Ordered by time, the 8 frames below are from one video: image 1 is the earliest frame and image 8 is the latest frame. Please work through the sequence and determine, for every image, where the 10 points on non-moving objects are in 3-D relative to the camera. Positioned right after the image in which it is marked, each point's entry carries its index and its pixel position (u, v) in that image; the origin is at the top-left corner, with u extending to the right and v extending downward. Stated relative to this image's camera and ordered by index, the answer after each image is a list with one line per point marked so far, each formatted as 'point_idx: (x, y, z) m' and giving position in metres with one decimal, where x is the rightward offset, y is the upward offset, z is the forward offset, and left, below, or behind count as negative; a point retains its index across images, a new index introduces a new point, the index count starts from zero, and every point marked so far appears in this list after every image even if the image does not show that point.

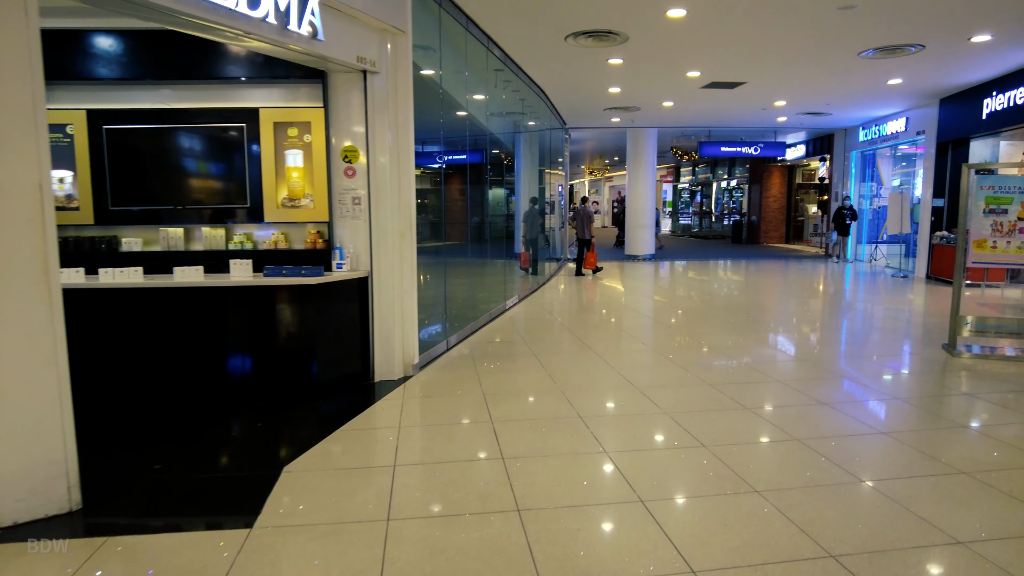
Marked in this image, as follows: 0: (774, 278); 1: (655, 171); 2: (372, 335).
0: (+4.2, +0.2, +11.4) m
1: (+2.6, +2.1, +12.2) m
2: (-0.8, -0.3, +3.6) m
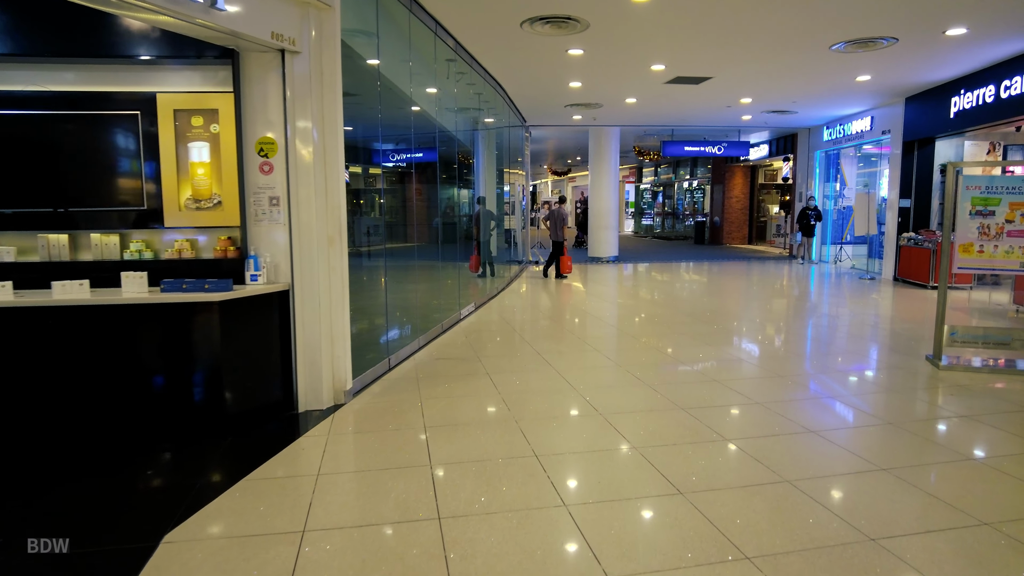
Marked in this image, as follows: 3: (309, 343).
0: (+3.6, +0.2, +11.2) m
1: (+1.9, +2.0, +11.9) m
2: (-1.0, -0.3, +3.1) m
3: (-0.9, -0.3, +3.1) m
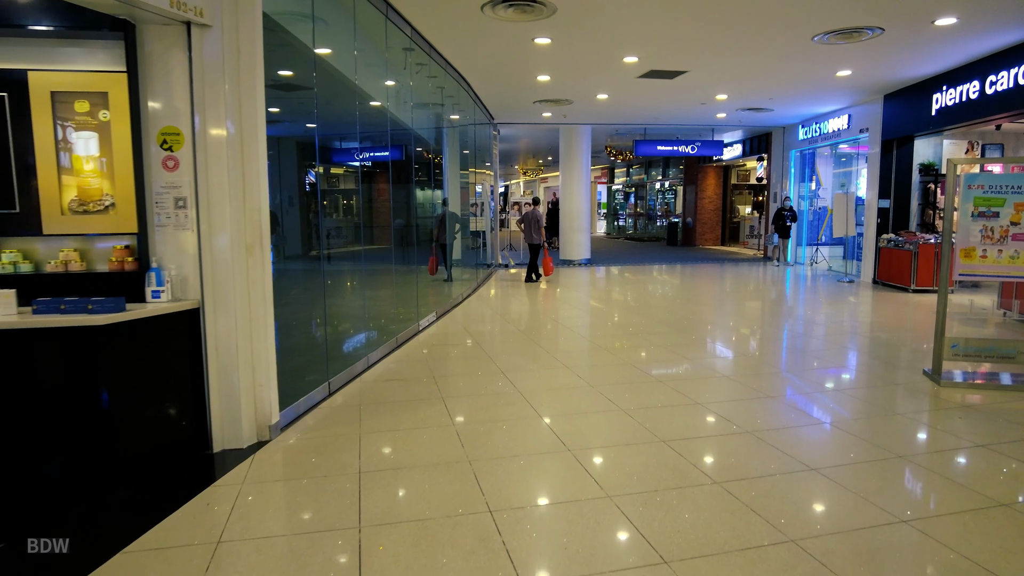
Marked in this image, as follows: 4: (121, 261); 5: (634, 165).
0: (+3.1, +0.1, +10.9) m
1: (+1.3, +2.0, +11.6) m
2: (-1.2, -0.4, +2.7) m
3: (-1.1, -0.3, +2.7) m
4: (-1.4, +0.1, +2.5) m
5: (+3.5, +3.6, +19.9) m
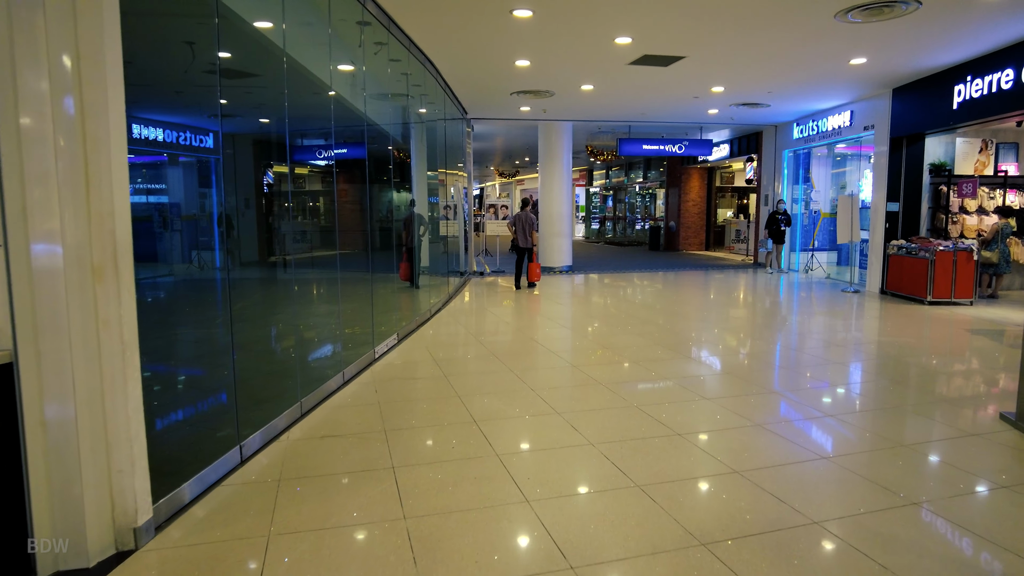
0: (+2.7, 0.0, +10.2) m
1: (+0.9, +1.8, +10.8) m
2: (-1.2, -0.5, +1.8) m
3: (-1.2, -0.4, +1.8) m
4: (-1.5, 0.0, +1.7) m
5: (+2.8, +3.4, +19.2) m
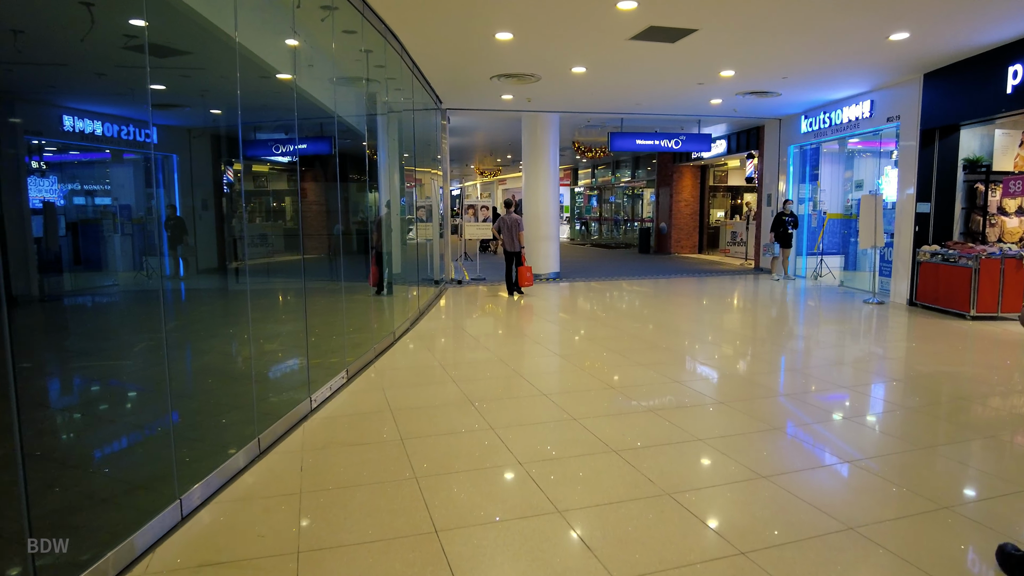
0: (+2.5, -0.1, +9.3) m
1: (+0.6, +1.7, +9.9) m
2: (-1.3, -0.6, +0.8) m
3: (-1.2, -0.6, +0.8) m
4: (-1.5, -0.1, +0.7) m
5: (+2.3, +3.3, +18.3) m
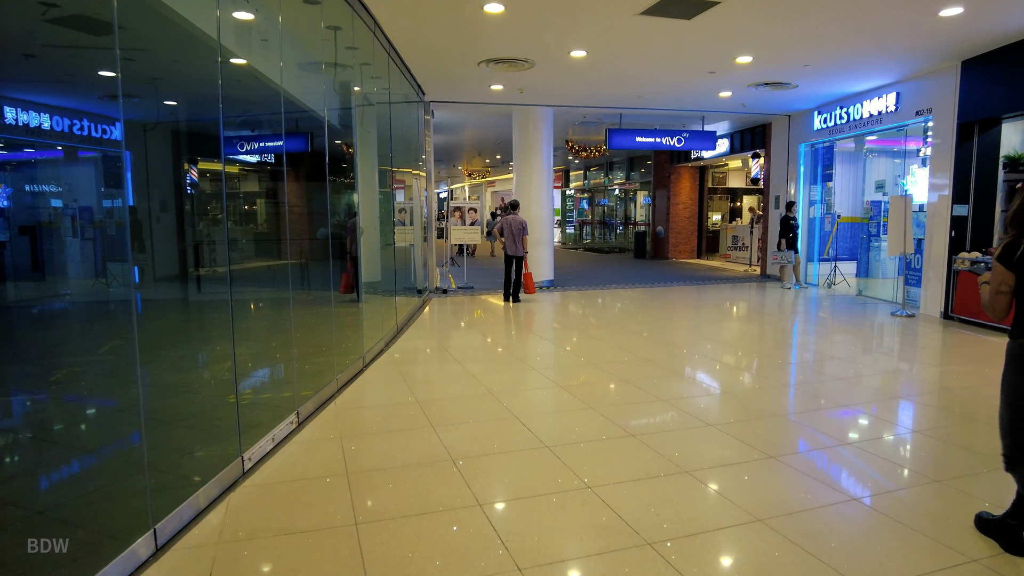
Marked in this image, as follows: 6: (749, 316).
0: (+2.3, -0.2, +8.7) m
1: (+0.5, +1.6, +9.2) m
2: (-1.3, -0.7, +0.1) m
3: (-1.2, -0.6, +0.1) m
4: (-1.5, -0.2, -0.1) m
5: (+2.1, +3.1, +17.7) m
6: (+2.7, -0.4, +7.6) m
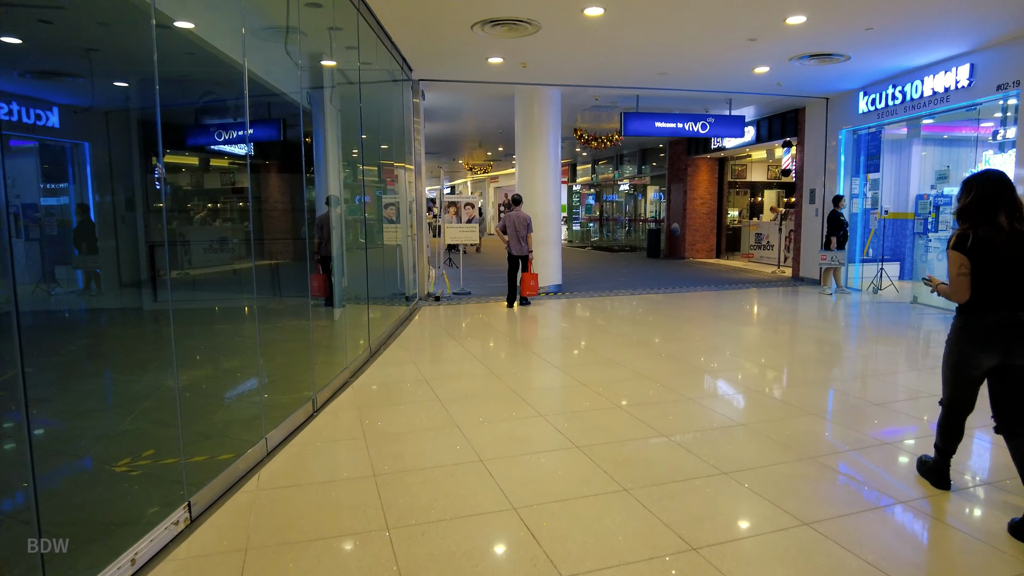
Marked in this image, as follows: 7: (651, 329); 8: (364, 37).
0: (+2.4, -0.3, +7.6) m
1: (+0.5, +1.5, +8.2) m
2: (-1.3, -0.8, -0.9) m
3: (-1.2, -0.7, -0.9) m
4: (-1.6, -0.3, -1.1) m
5: (+2.1, +3.1, +16.6) m
6: (+2.7, -0.4, +6.6) m
7: (+1.4, -0.5, +6.5) m
8: (-1.1, +1.9, +5.1) m
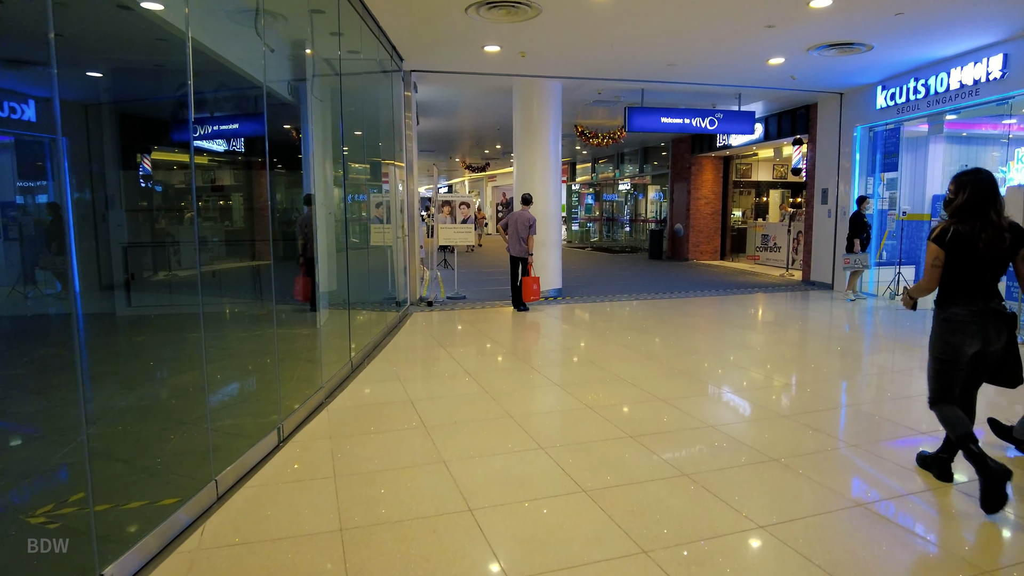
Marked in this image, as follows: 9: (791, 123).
0: (+2.3, -0.3, +7.2) m
1: (+0.5, +1.5, +7.8) m
2: (-1.3, -0.9, -1.3) m
3: (-1.2, -0.8, -1.3) m
4: (-1.6, -0.4, -1.5) m
5: (+2.1, +3.1, +16.2) m
6: (+2.7, -0.5, +6.2) m
7: (+1.3, -0.5, +6.1) m
8: (-1.2, +1.9, +4.7) m
9: (+3.6, +2.1, +8.8) m
